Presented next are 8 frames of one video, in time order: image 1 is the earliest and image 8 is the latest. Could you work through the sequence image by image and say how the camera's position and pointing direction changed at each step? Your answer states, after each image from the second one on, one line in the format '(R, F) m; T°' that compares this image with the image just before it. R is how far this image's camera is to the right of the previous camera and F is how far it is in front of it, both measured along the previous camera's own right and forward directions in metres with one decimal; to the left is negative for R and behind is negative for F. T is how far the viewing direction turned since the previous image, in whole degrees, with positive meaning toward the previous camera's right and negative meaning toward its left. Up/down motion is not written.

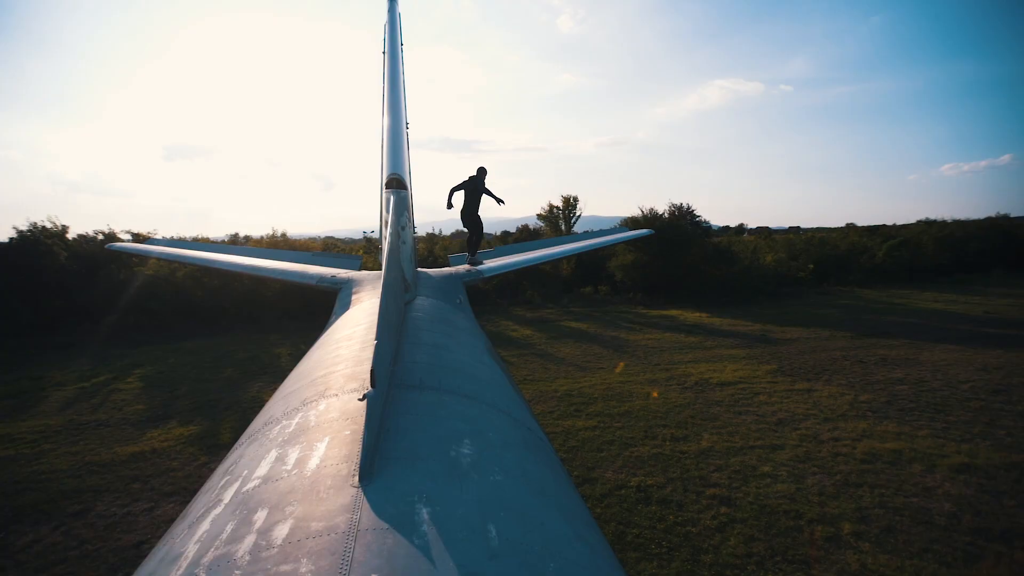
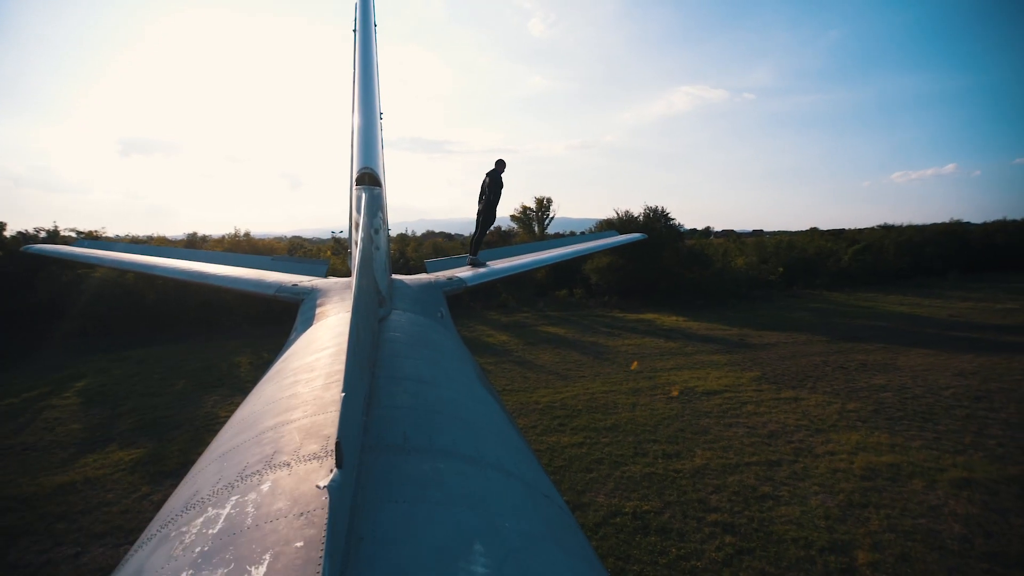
(-0.1, +0.4) m; +3°
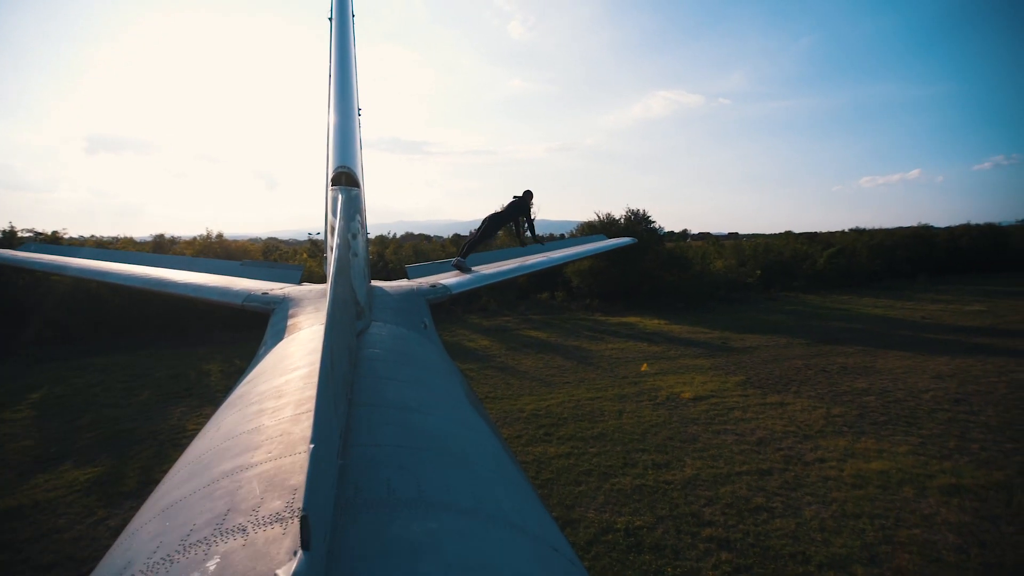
(-0.1, +0.2) m; +2°
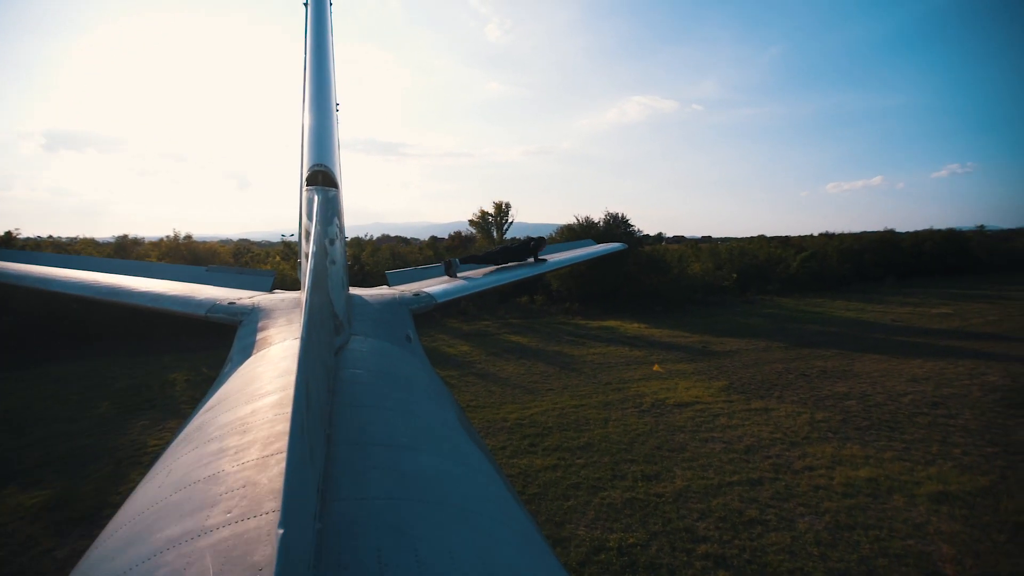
(-0.1, +0.2) m; +3°
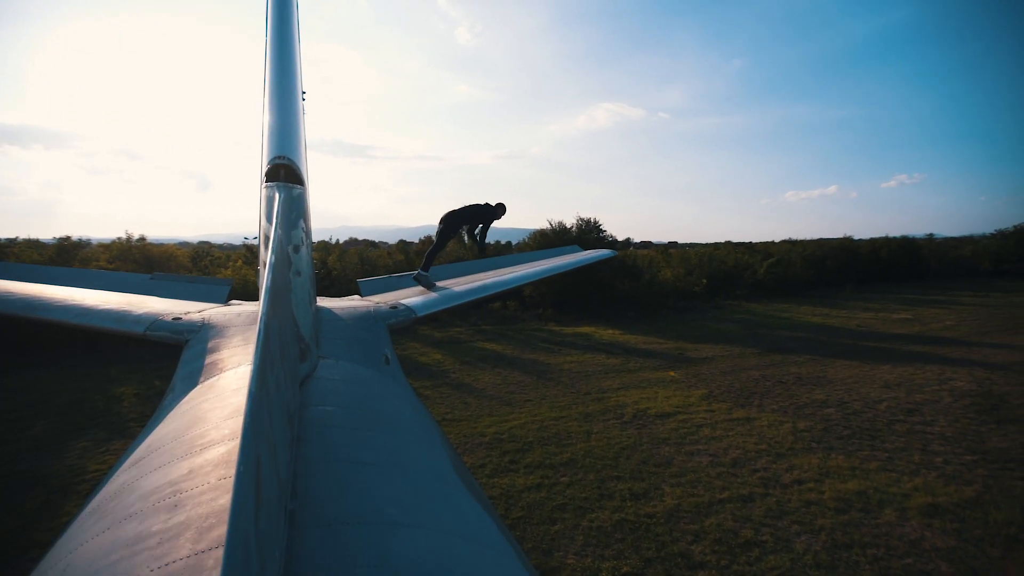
(-0.1, +0.3) m; +4°
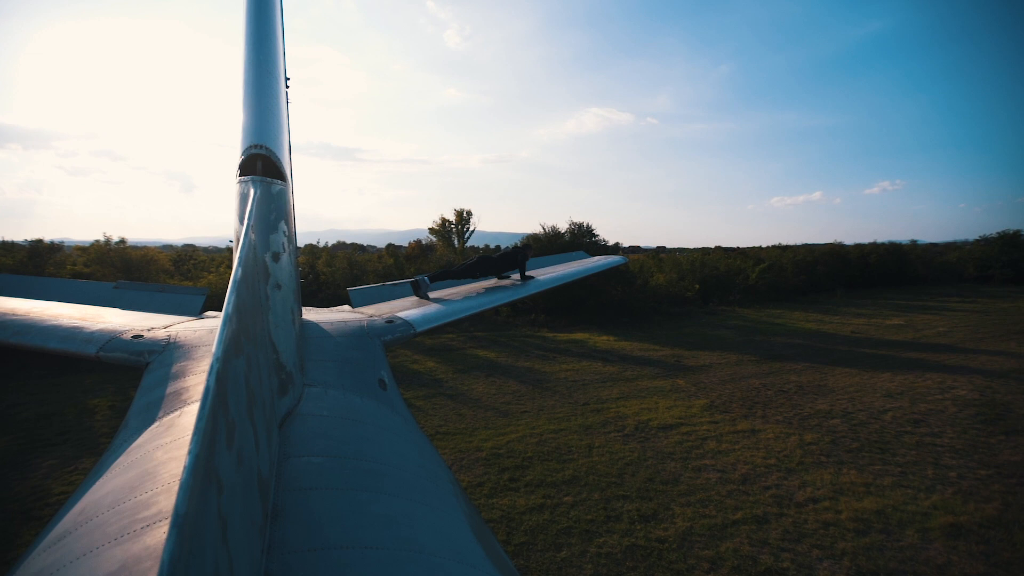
(-0.1, +0.3) m; +1°
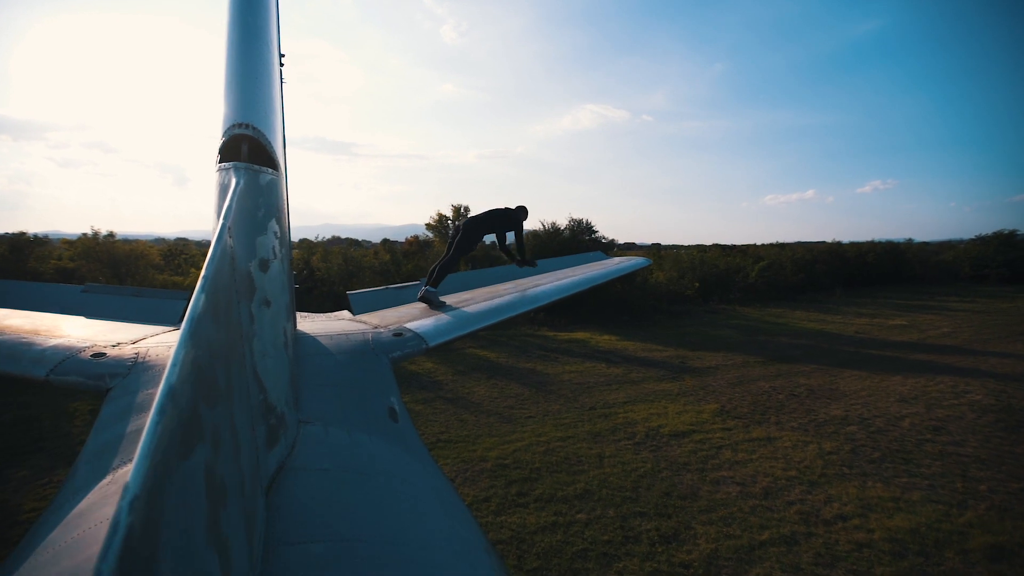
(-0.2, +0.3) m; +1°
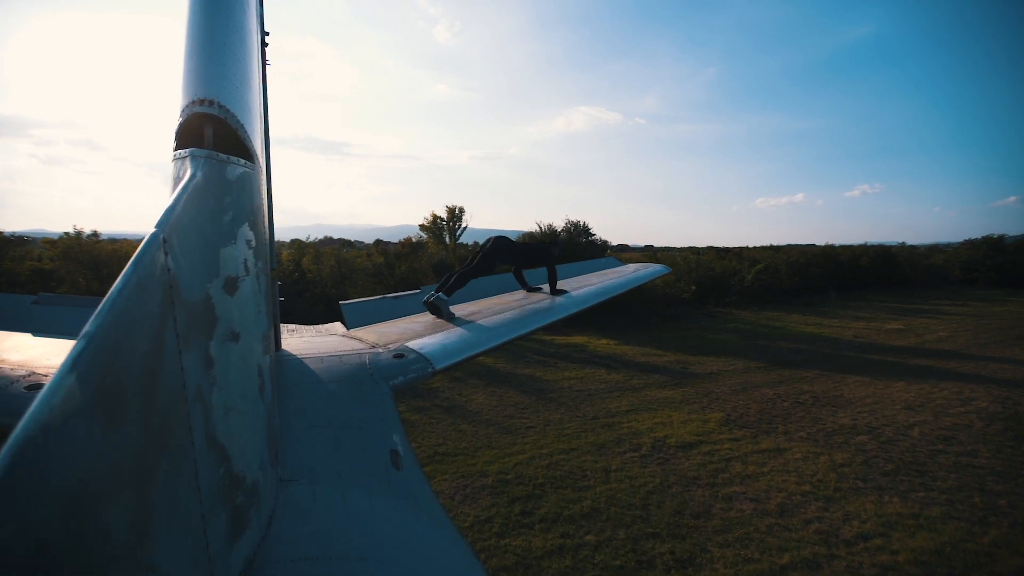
(-0.1, +0.3) m; +1°
